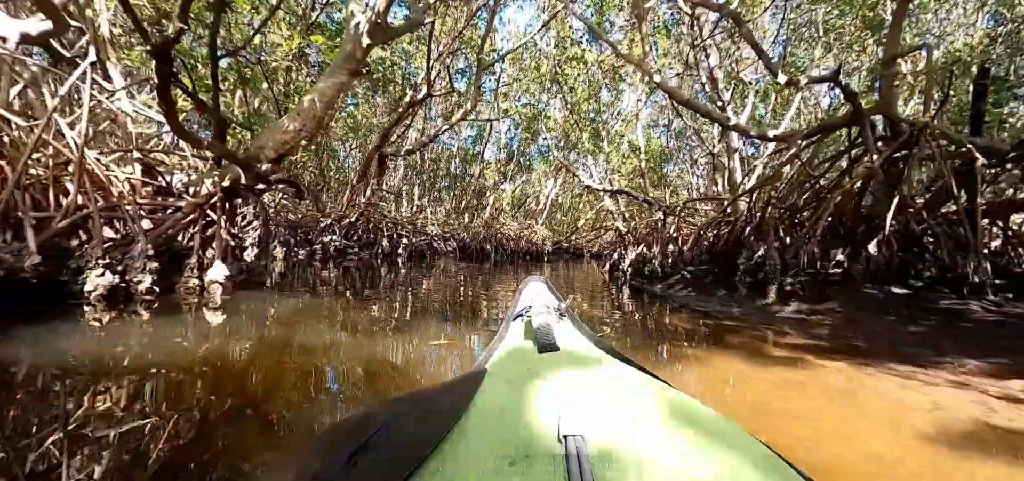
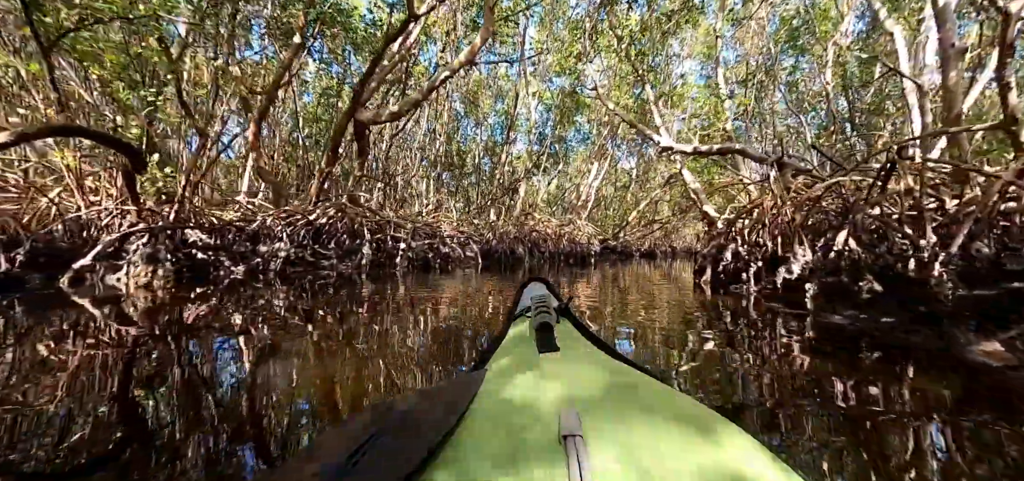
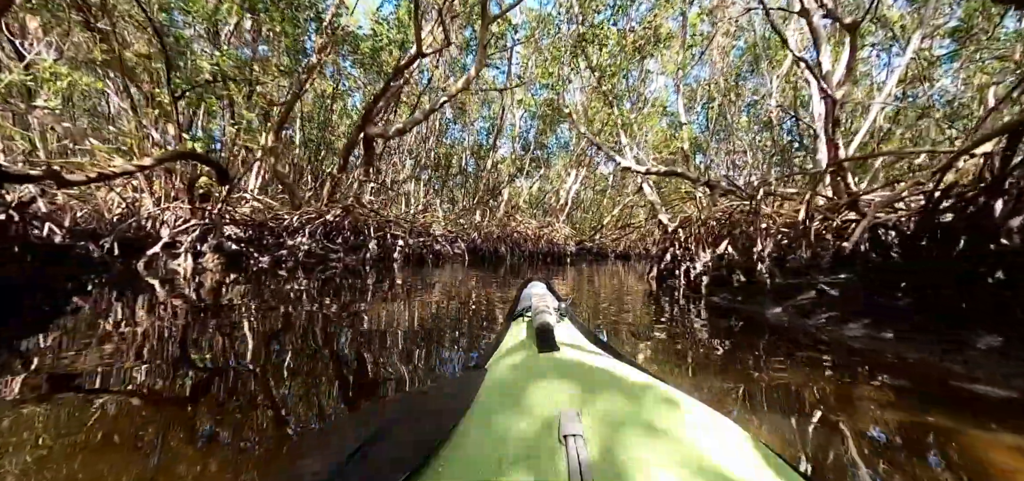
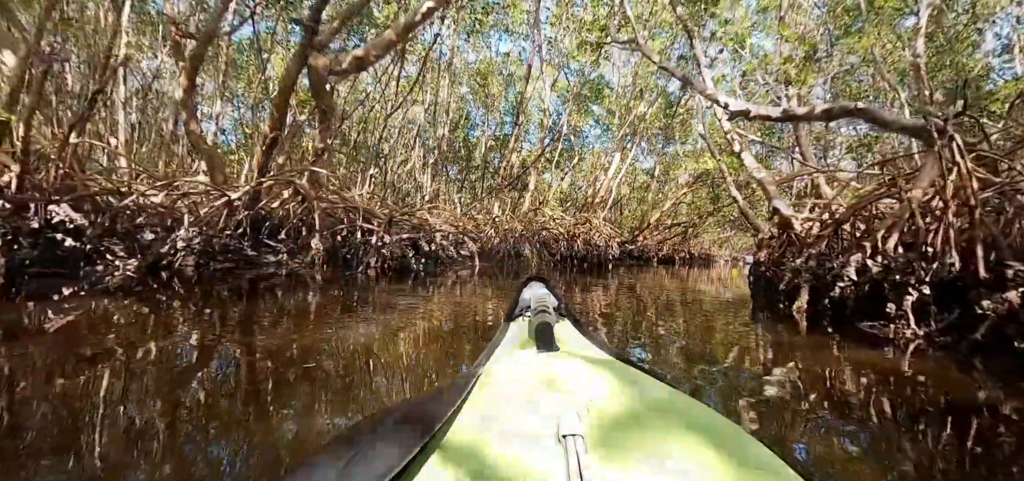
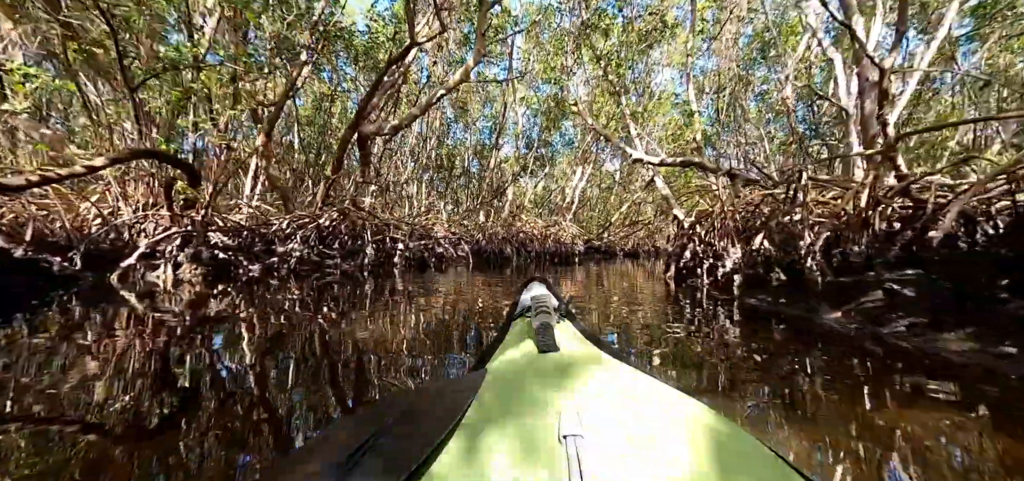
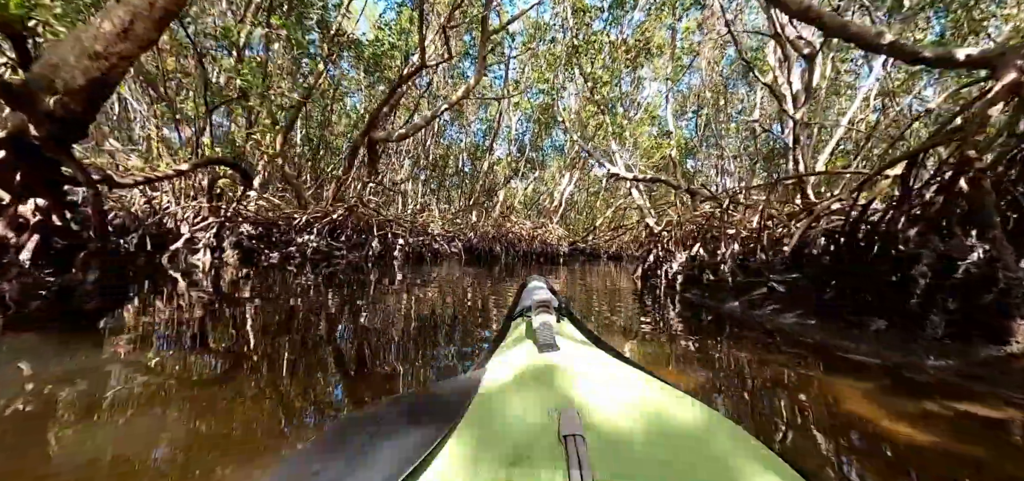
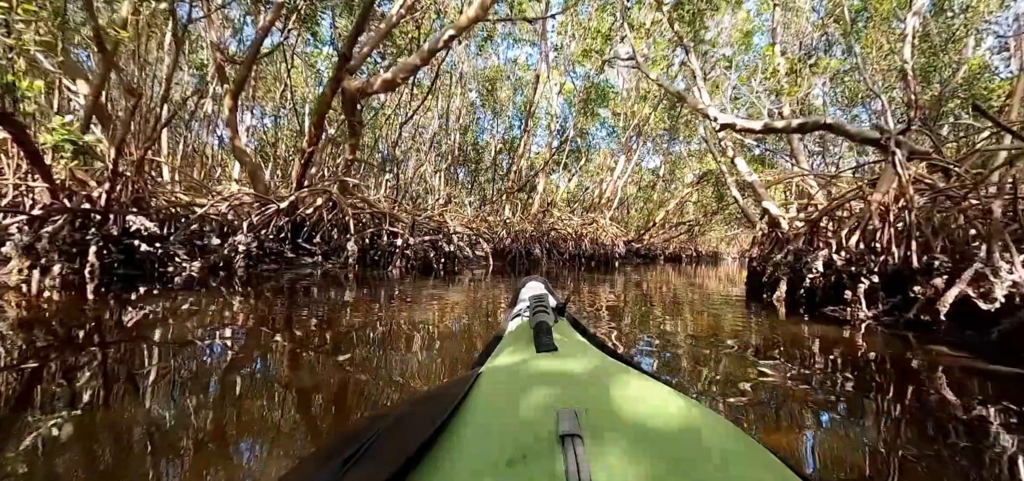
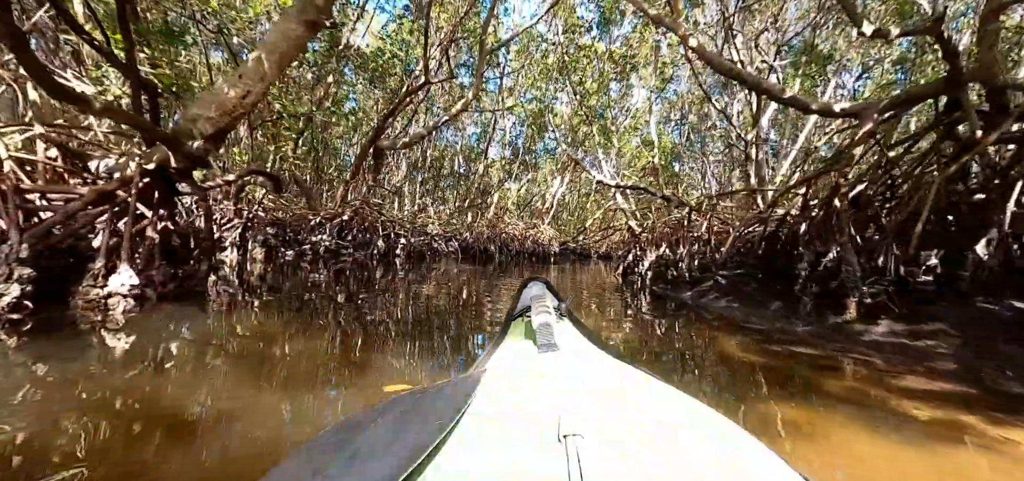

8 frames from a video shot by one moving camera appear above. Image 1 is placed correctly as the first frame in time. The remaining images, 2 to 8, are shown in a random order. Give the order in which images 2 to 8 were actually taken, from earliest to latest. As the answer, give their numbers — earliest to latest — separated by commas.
8, 6, 3, 5, 2, 7, 4
